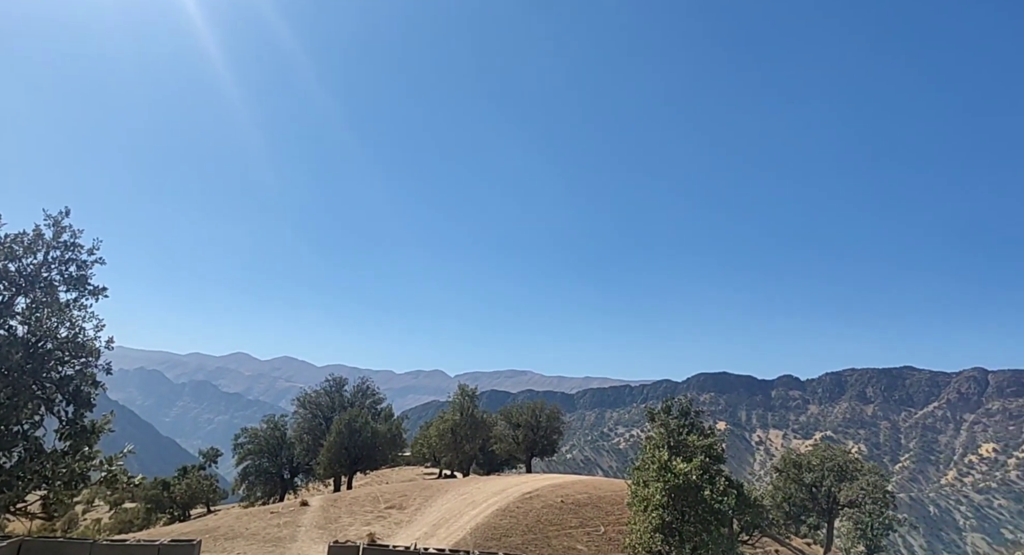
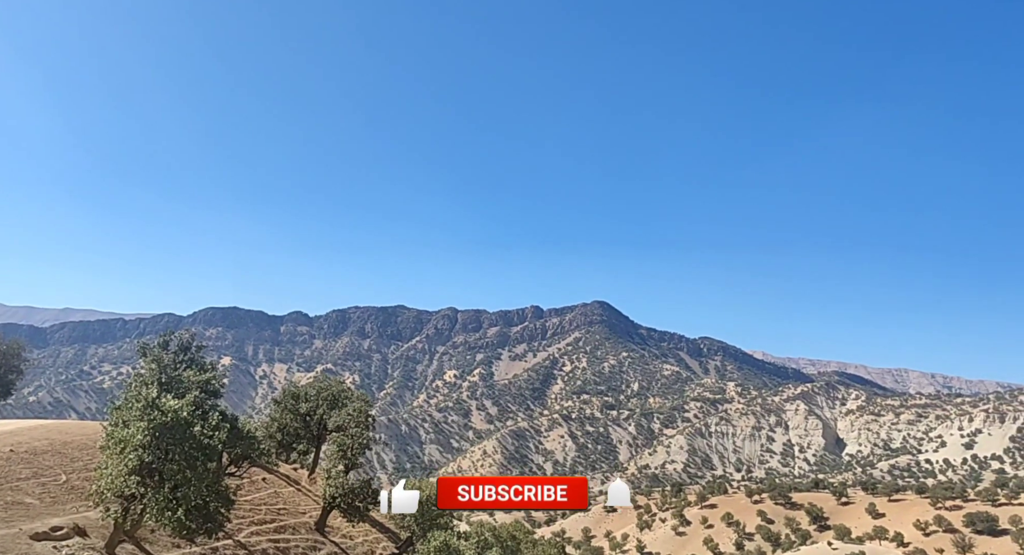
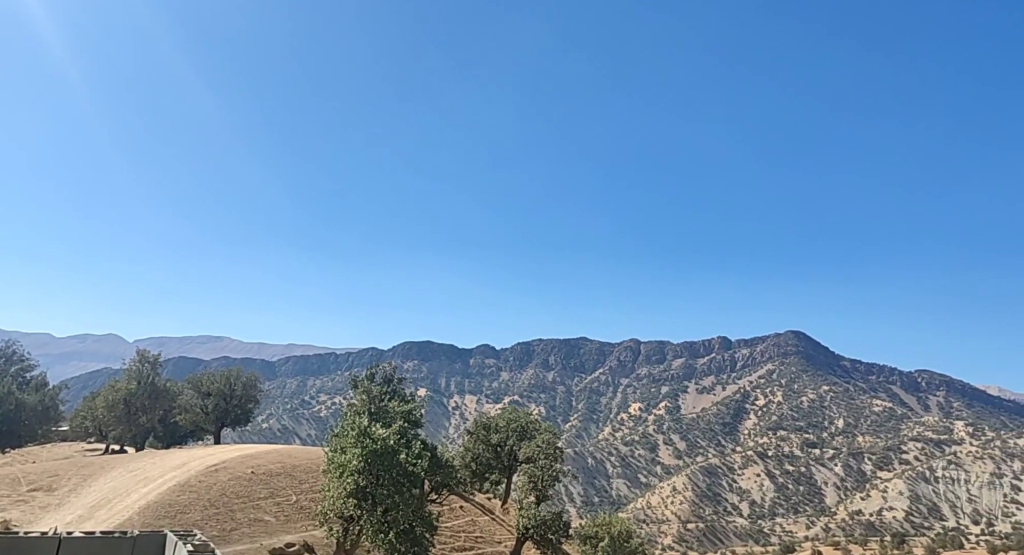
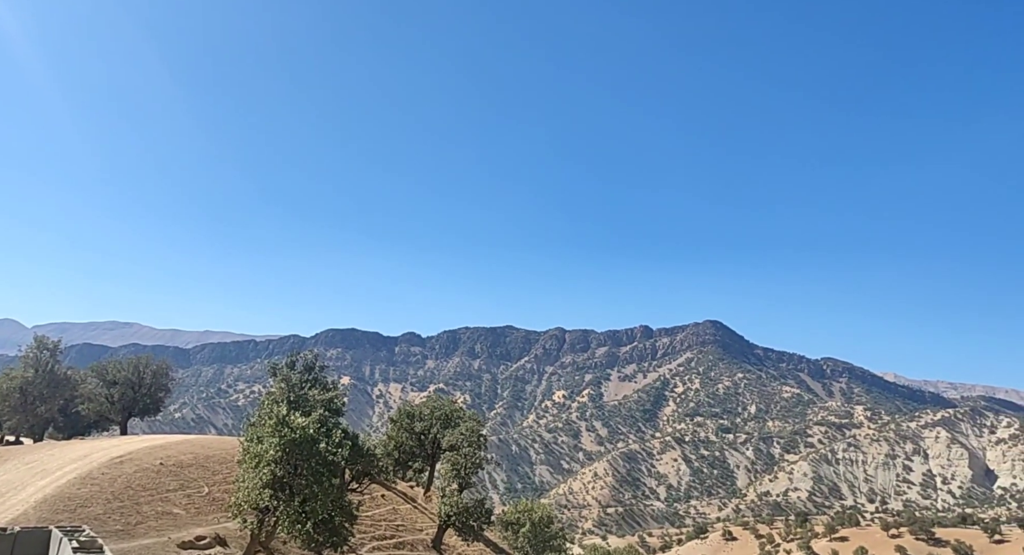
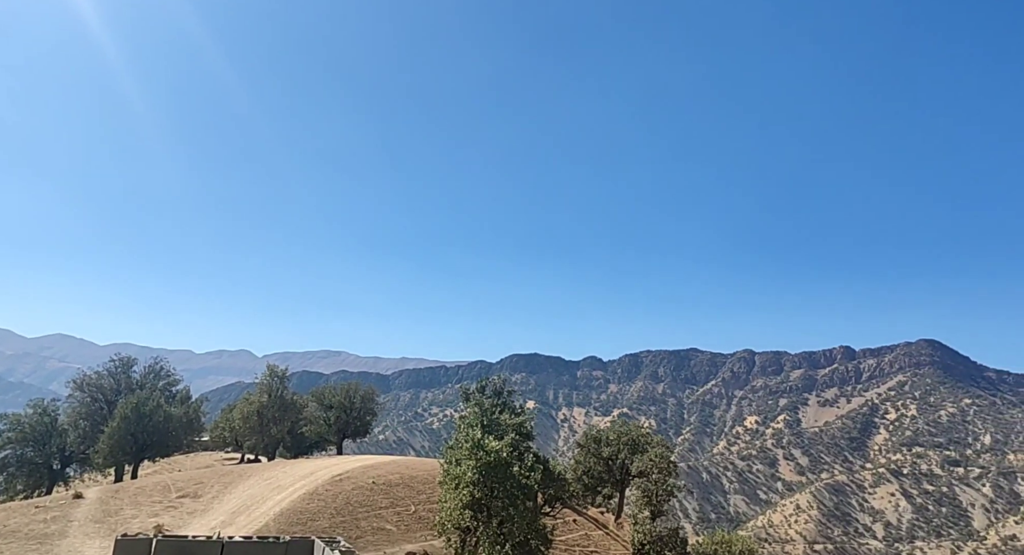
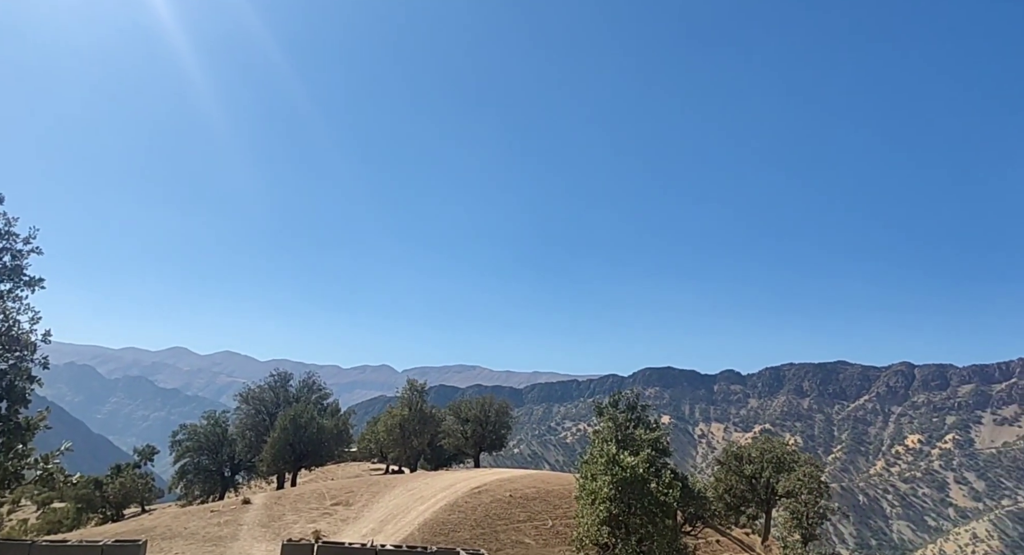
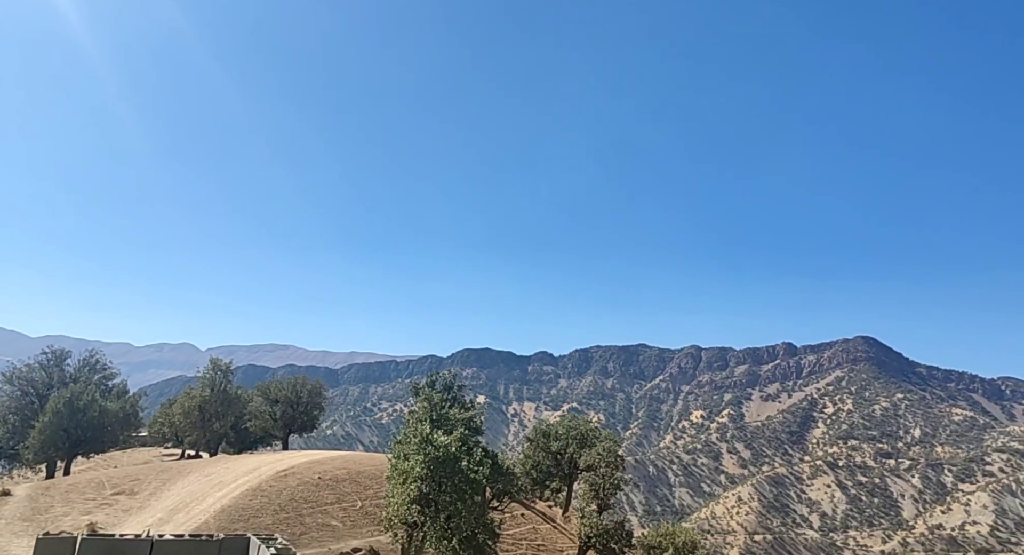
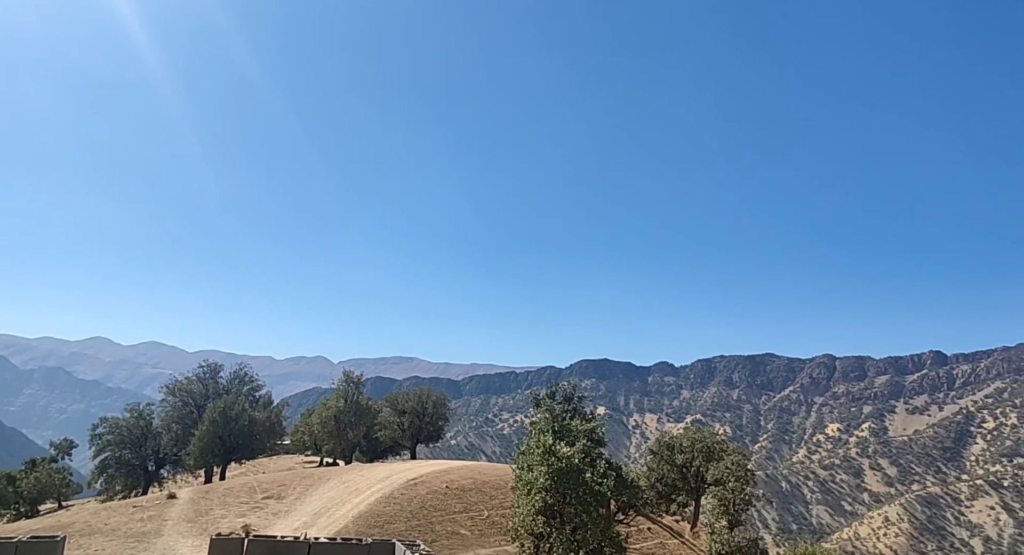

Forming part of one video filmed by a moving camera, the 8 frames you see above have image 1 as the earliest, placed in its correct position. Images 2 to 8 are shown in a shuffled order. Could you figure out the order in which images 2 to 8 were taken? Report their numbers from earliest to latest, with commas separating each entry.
6, 8, 5, 7, 3, 4, 2
